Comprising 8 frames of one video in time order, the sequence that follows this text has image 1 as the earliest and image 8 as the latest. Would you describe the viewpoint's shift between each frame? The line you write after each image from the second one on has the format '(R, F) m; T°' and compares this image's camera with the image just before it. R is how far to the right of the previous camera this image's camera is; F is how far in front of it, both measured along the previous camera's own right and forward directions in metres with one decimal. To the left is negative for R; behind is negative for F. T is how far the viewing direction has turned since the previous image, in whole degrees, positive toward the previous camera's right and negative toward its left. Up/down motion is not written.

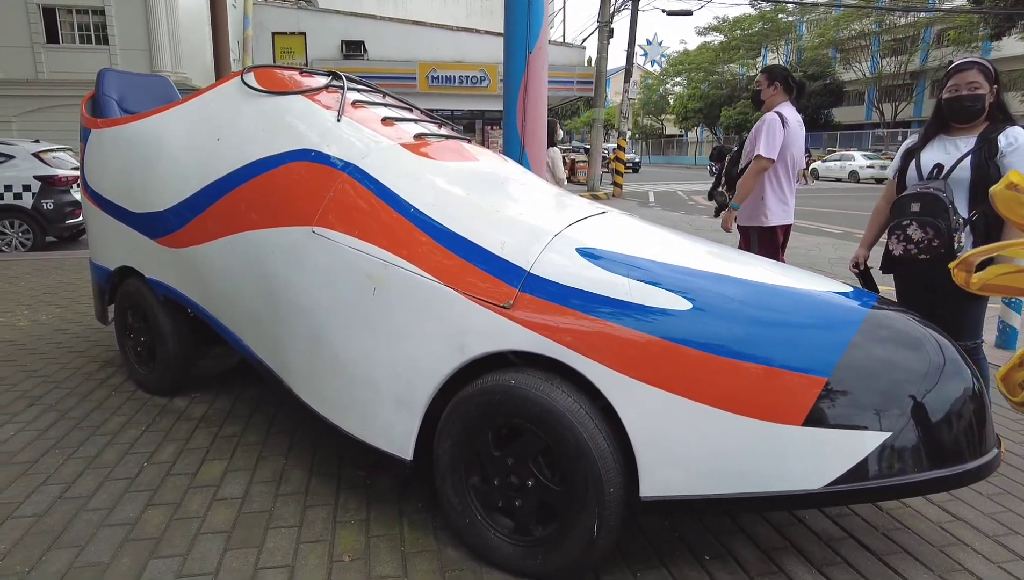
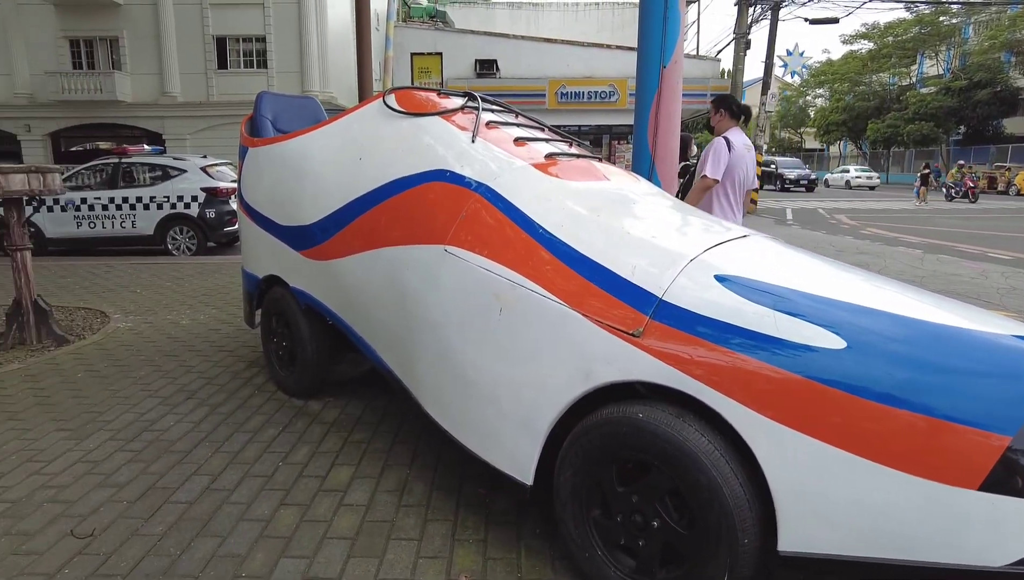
(0.0, +0.1) m; -10°
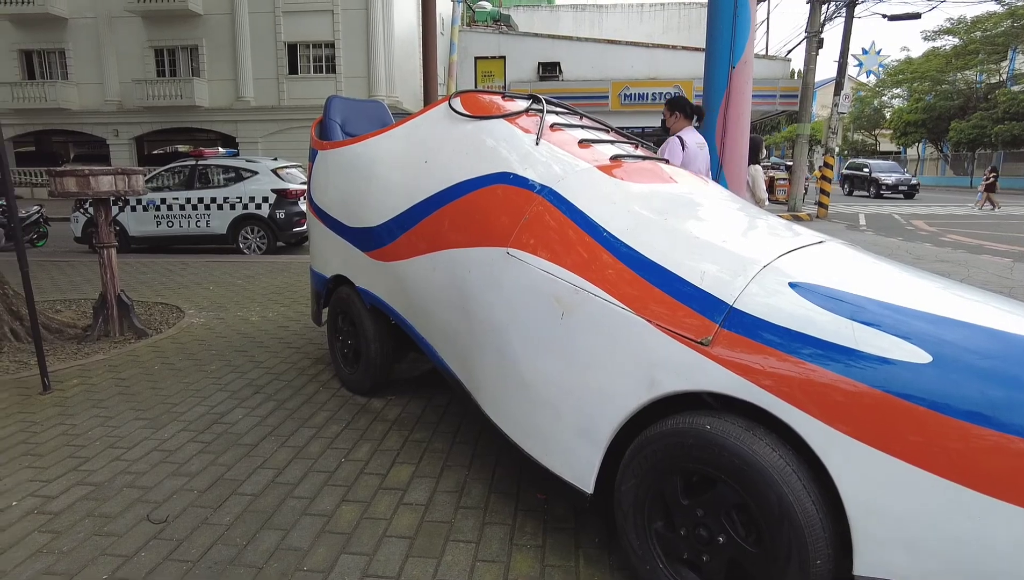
(0.0, 0.0) m; -5°
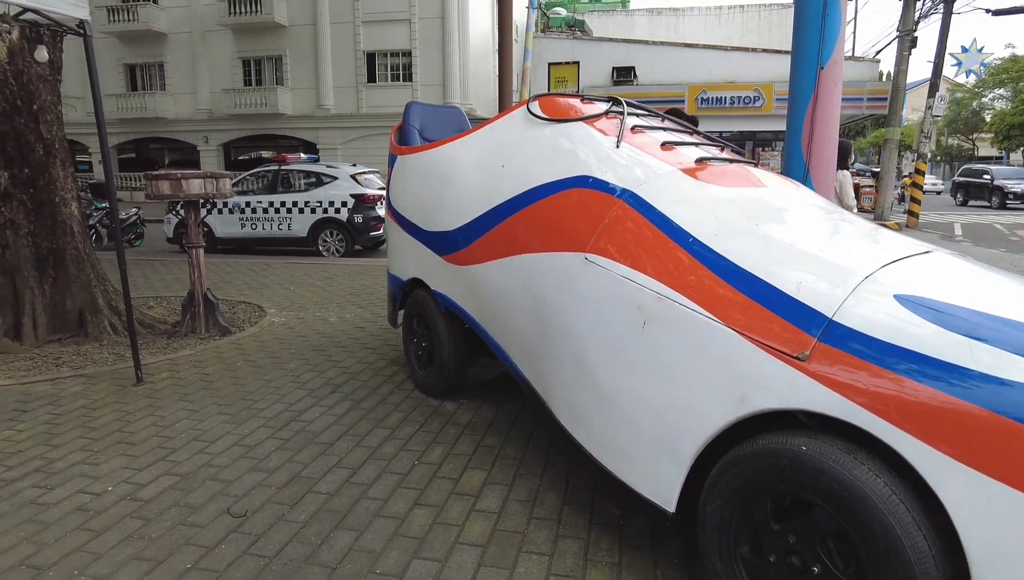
(0.0, +0.1) m; -6°
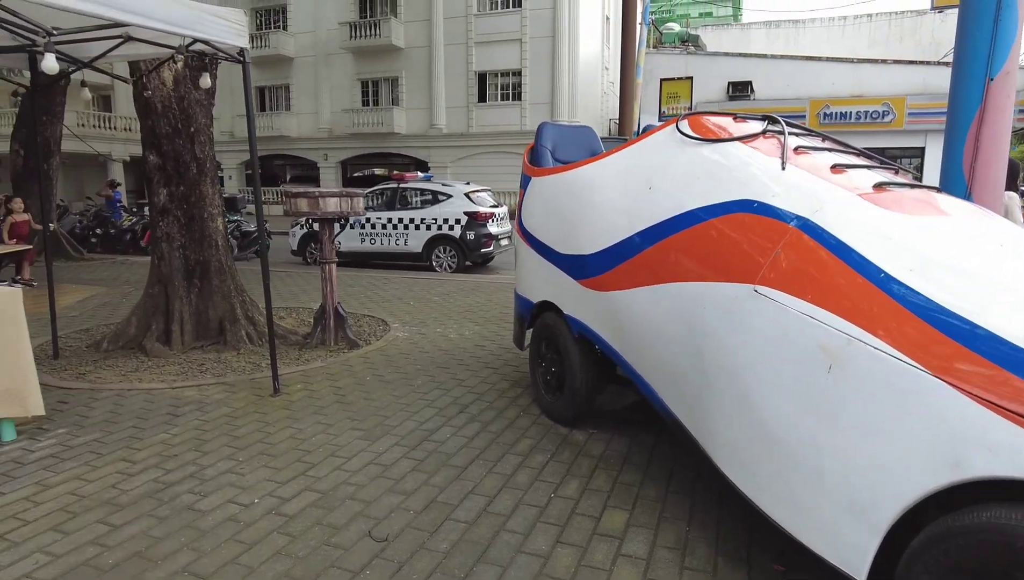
(-0.2, +0.1) m; -8°
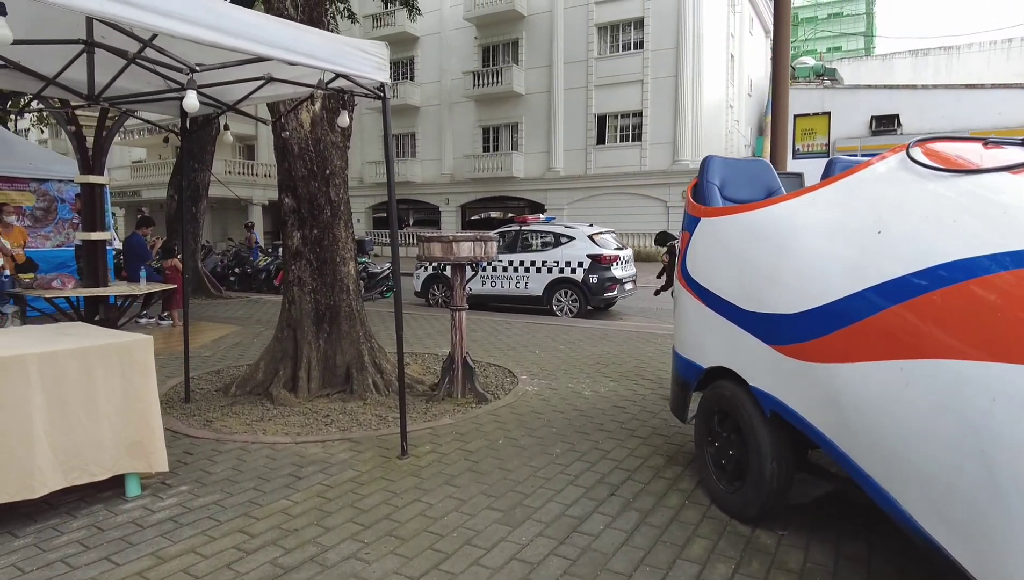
(-0.3, +0.6) m; -10°
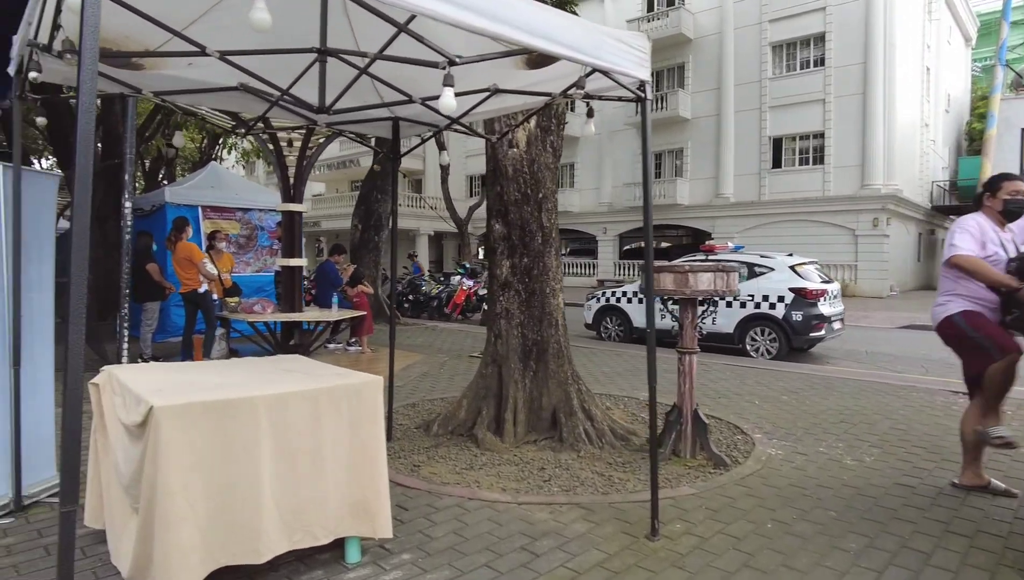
(-0.7, +0.7) m; -13°
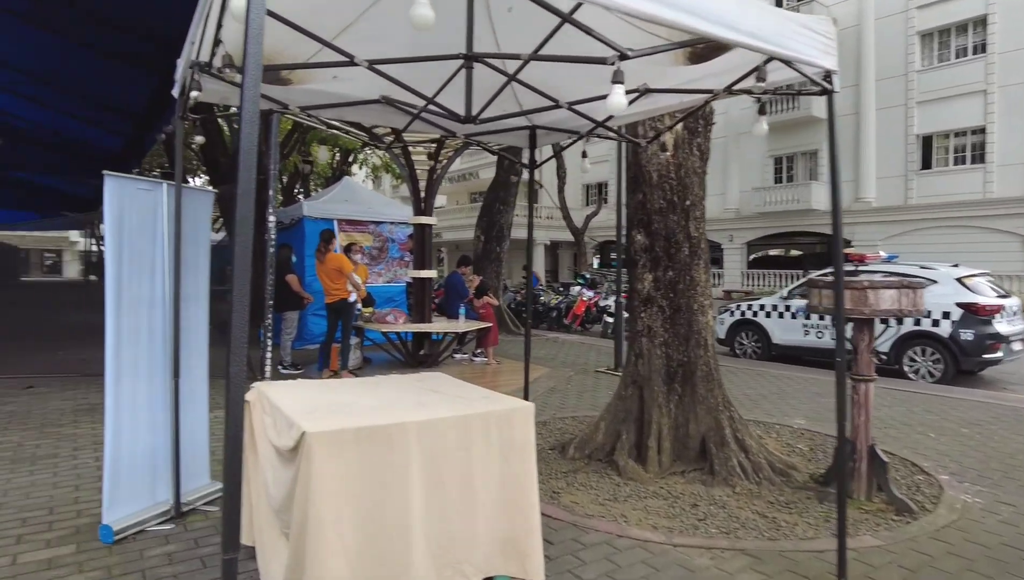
(-0.2, +0.3) m; -10°
